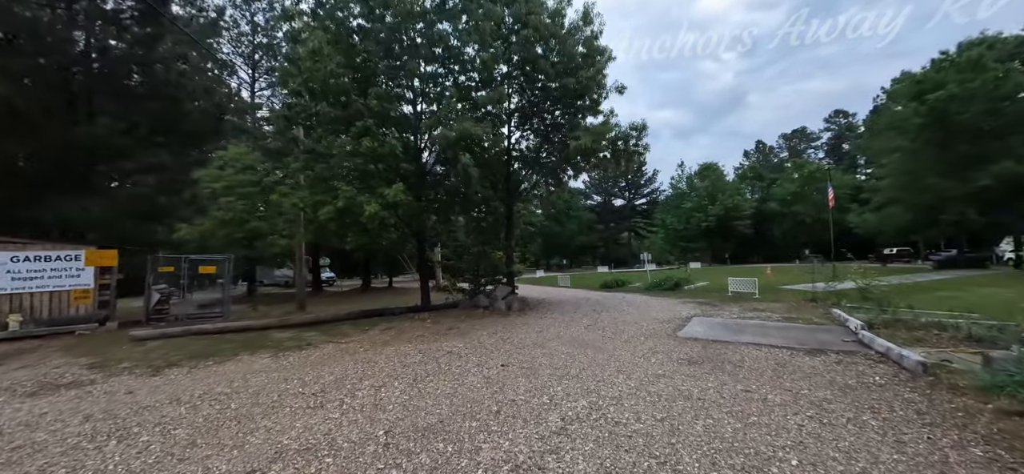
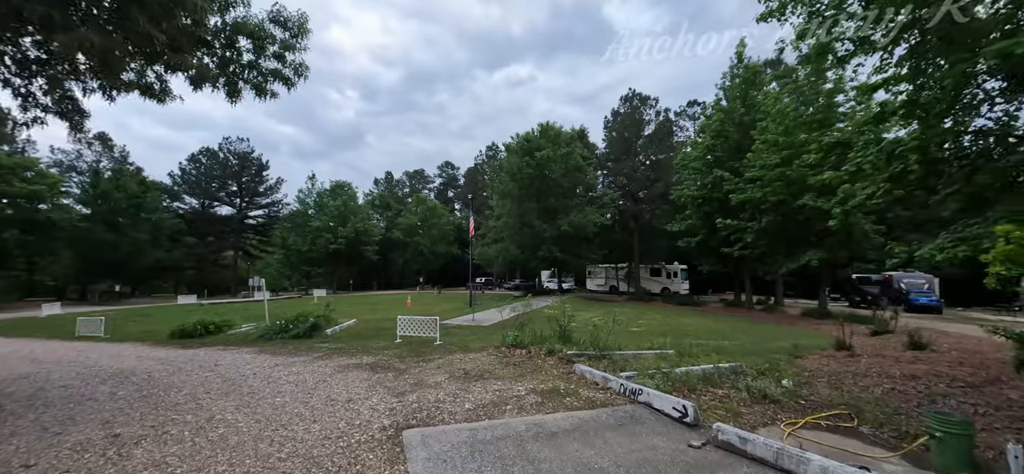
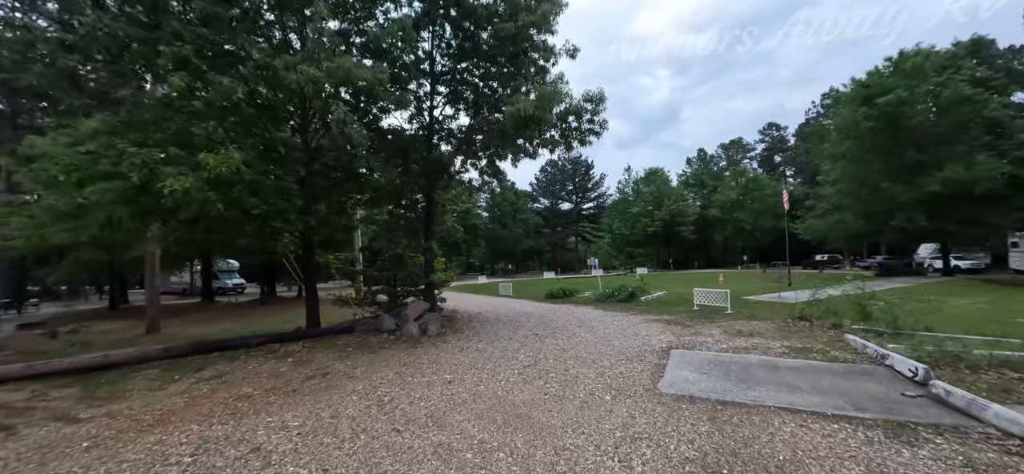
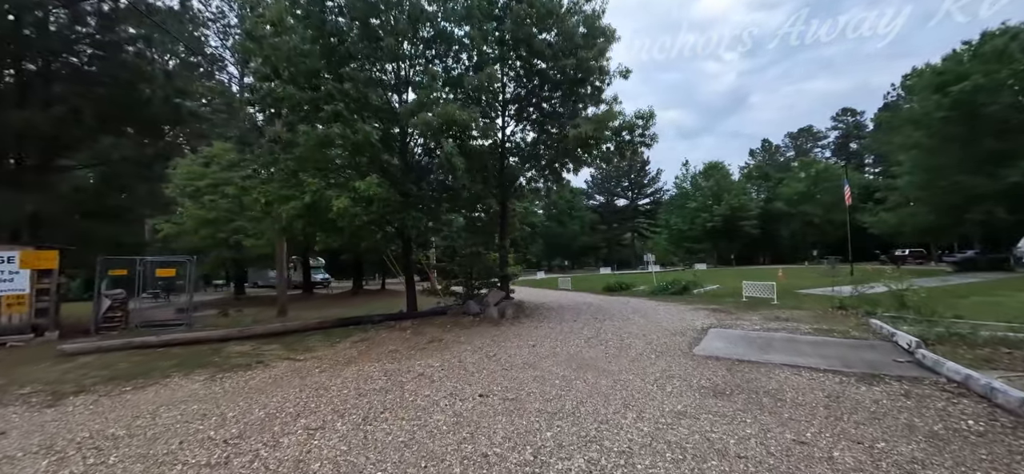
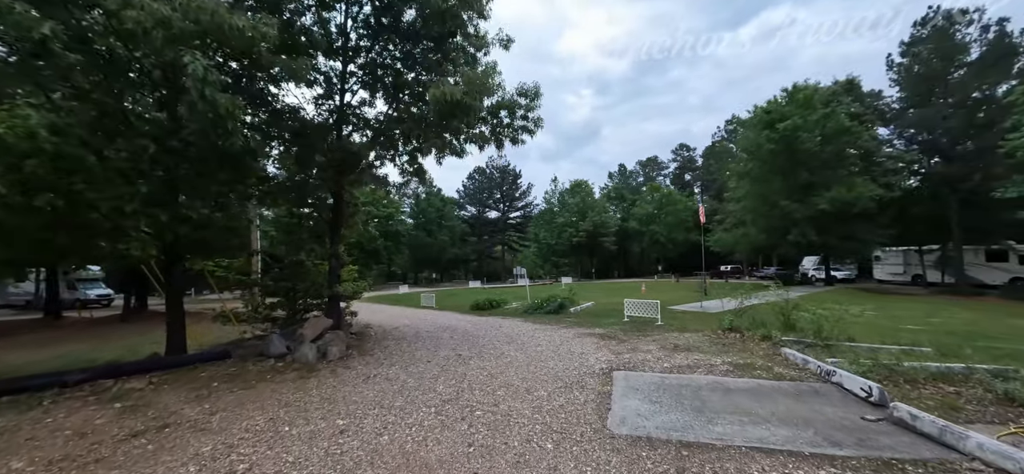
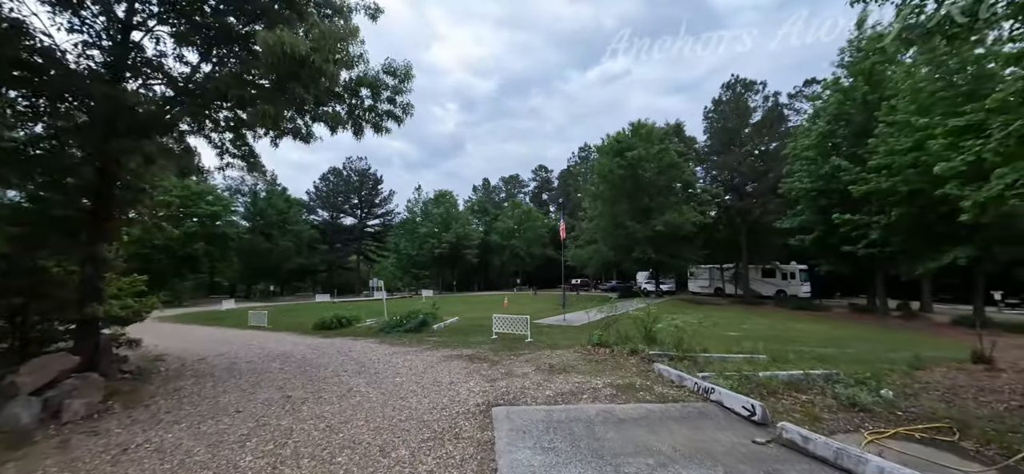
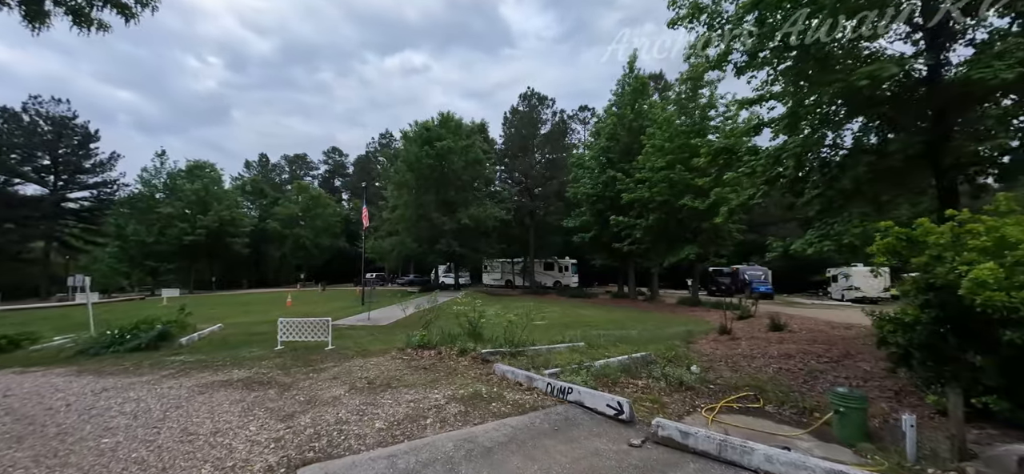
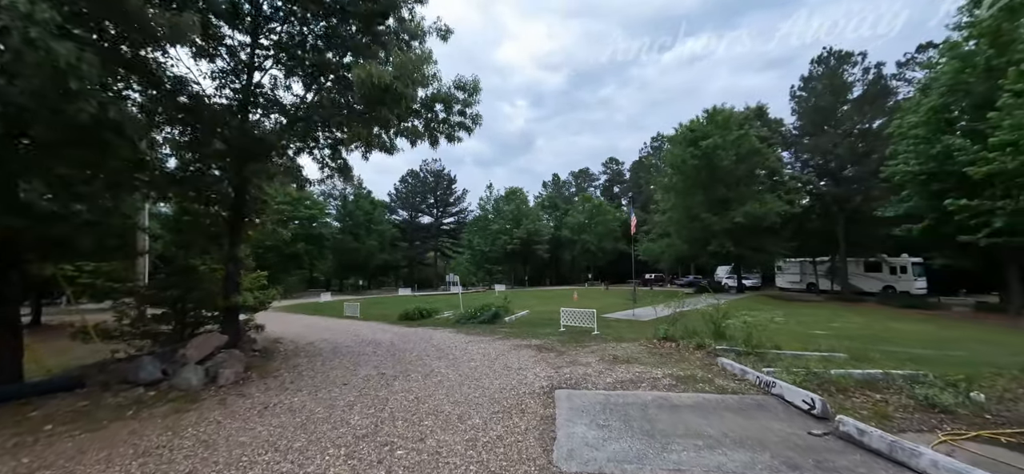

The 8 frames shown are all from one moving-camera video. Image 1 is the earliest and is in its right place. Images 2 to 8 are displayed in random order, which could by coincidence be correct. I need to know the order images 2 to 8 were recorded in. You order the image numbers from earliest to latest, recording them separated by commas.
4, 3, 5, 8, 6, 2, 7
